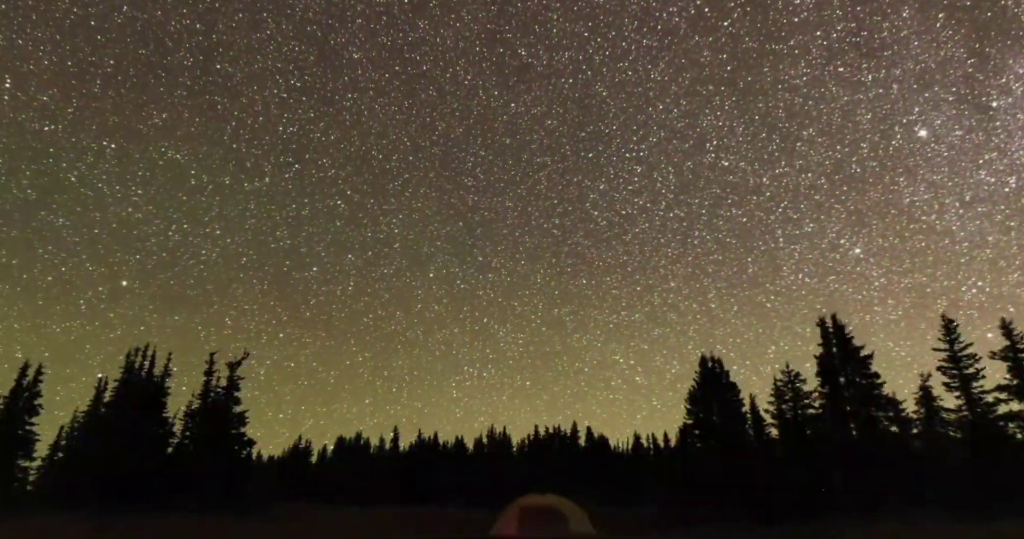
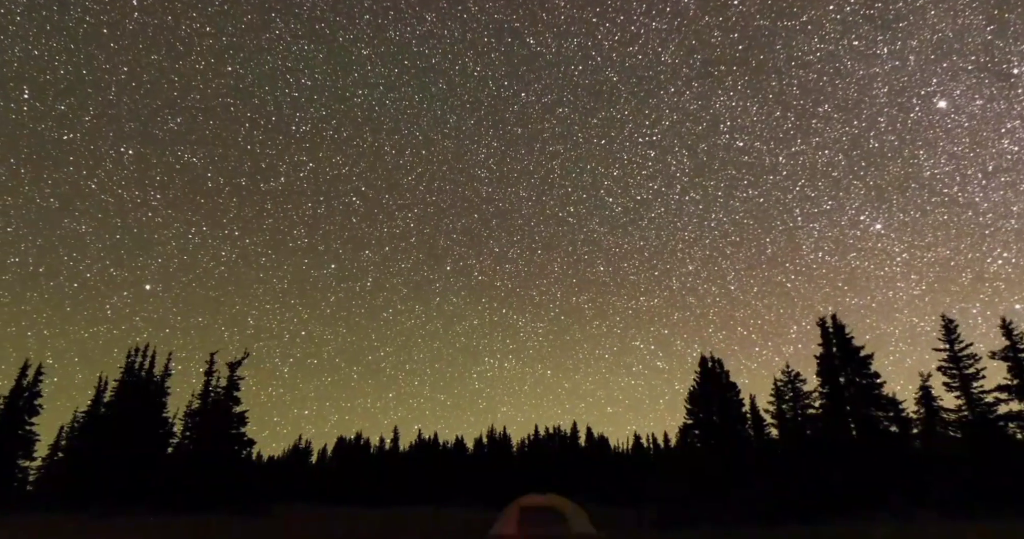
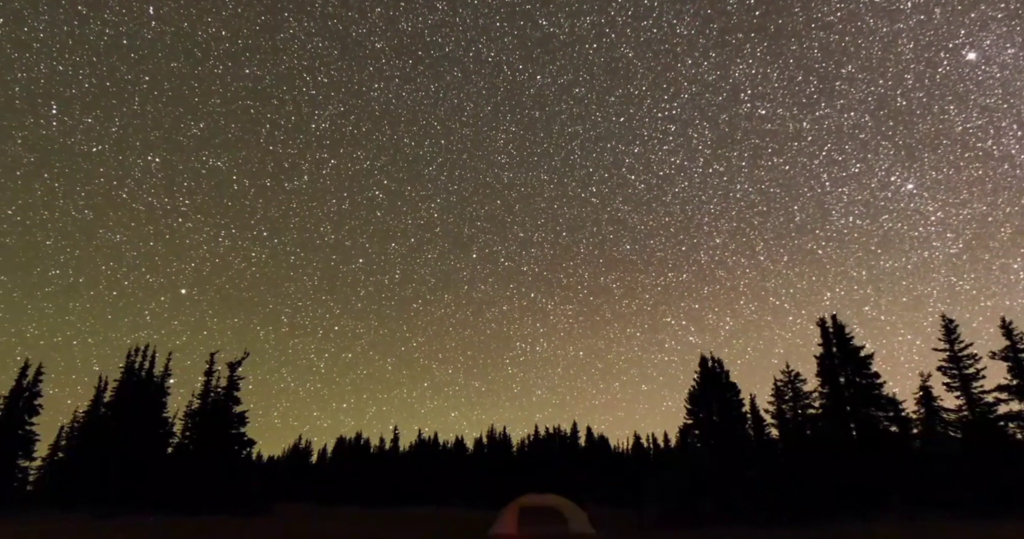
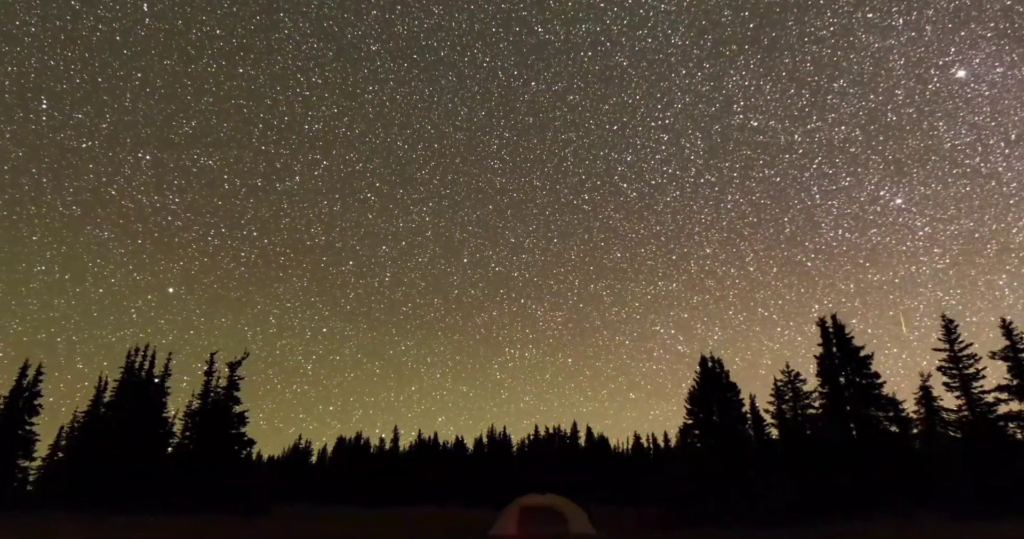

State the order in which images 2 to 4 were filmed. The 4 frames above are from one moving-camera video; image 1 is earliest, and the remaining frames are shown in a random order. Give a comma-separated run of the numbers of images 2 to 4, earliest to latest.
2, 4, 3
